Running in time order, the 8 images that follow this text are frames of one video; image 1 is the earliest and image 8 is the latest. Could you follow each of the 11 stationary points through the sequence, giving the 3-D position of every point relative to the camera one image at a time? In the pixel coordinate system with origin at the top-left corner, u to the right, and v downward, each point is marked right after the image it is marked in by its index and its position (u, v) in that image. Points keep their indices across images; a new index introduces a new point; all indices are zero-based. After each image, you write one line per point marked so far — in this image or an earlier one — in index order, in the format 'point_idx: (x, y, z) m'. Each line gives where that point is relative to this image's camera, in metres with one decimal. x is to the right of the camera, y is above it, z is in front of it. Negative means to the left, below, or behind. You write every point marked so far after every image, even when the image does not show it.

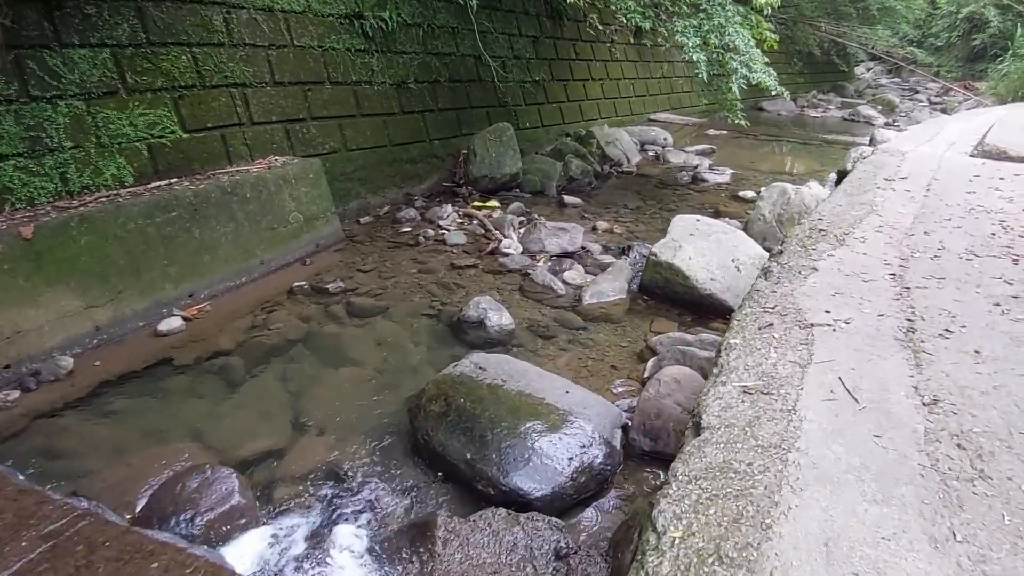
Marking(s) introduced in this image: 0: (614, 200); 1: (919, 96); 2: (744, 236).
0: (+0.7, +0.6, +4.7) m
1: (+8.0, +3.8, +13.7) m
2: (+1.1, +0.2, +3.2) m
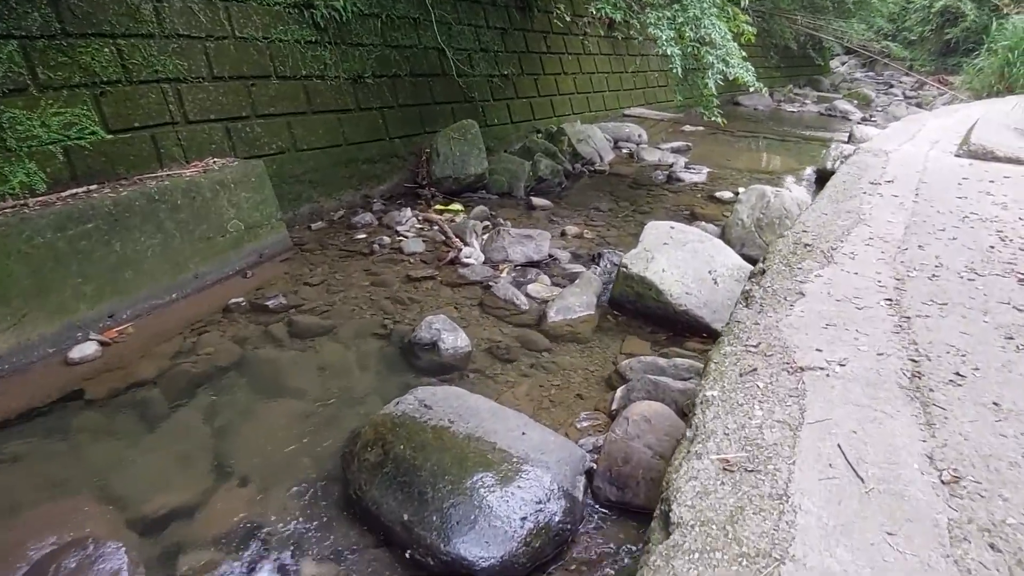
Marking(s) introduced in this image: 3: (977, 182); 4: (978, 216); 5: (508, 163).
0: (+0.5, +0.5, +4.5) m
1: (+7.5, +3.9, +13.6) m
2: (+0.9, +0.2, +2.9) m
3: (+2.1, +0.5, +3.1) m
4: (+1.7, +0.3, +2.5) m
5: (0.0, +0.8, +4.6) m
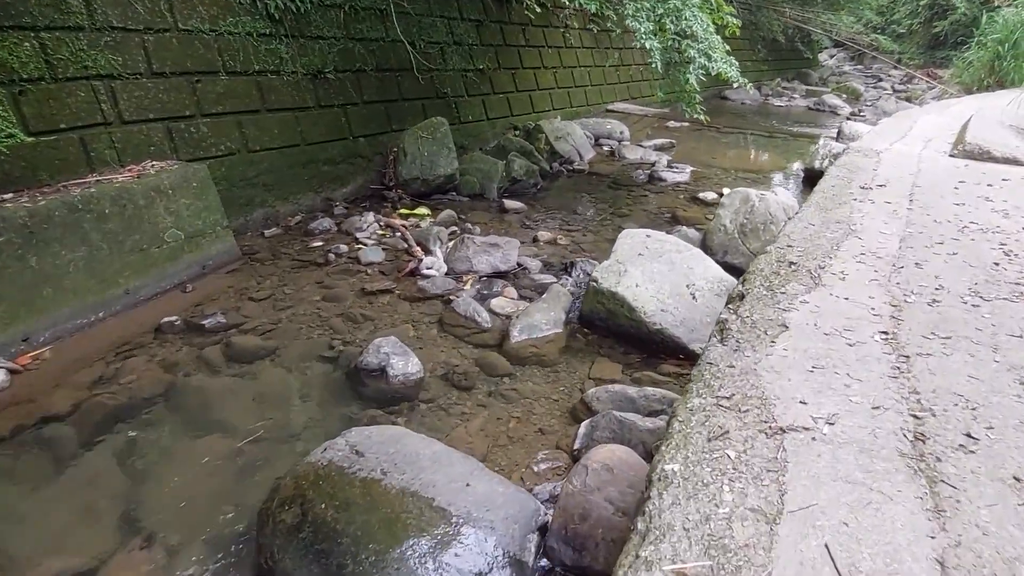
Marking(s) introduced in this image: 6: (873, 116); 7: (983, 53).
0: (+0.3, +0.5, +4.2) m
1: (+7.2, +3.9, +13.4) m
2: (+0.7, +0.1, +2.7) m
3: (+1.9, +0.4, +2.9) m
4: (+1.6, +0.2, +2.3) m
5: (-0.2, +0.8, +4.4) m
6: (+4.6, +2.2, +8.9) m
7: (+6.4, +3.2, +9.5) m
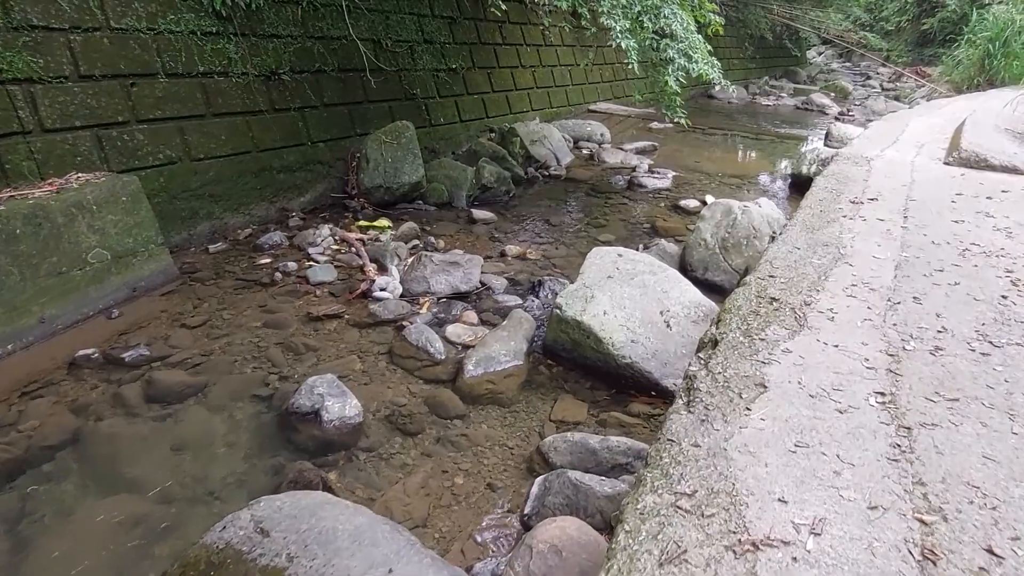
0: (+0.1, +0.4, +4.0) m
1: (+6.9, +3.9, +13.3) m
2: (+0.6, 0.0, +2.5) m
3: (+1.8, +0.3, +2.7) m
4: (+1.4, +0.1, +2.1) m
5: (-0.4, +0.7, +4.1) m
6: (+4.4, +2.1, +8.7) m
7: (+6.2, +3.2, +9.3) m
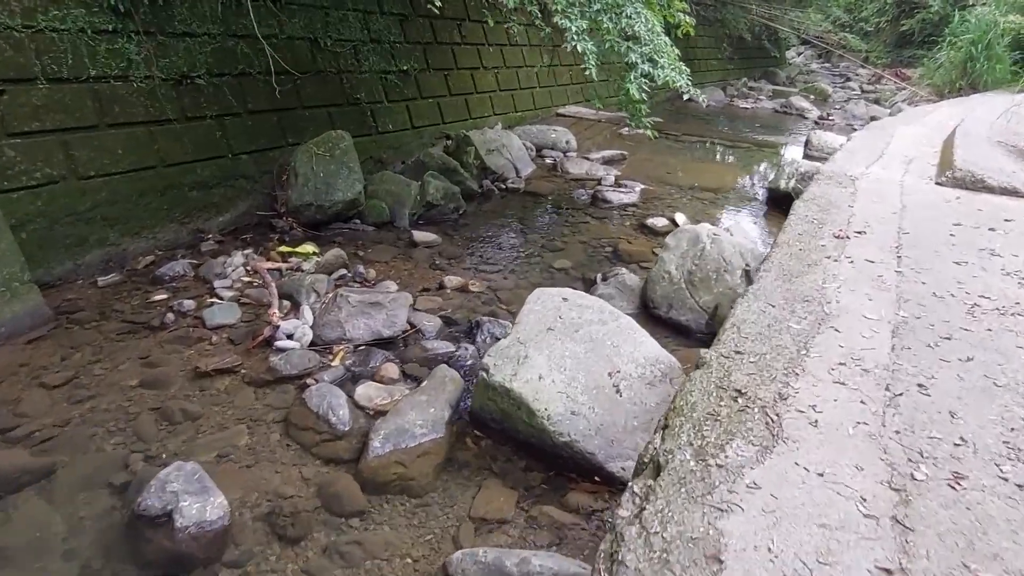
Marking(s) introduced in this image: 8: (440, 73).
0: (-0.1, +0.3, +3.6) m
1: (+6.3, +3.8, +13.0) m
2: (+0.4, -0.1, +2.1) m
3: (+1.5, +0.2, +2.3) m
4: (+1.2, 0.0, +1.7) m
5: (-0.6, +0.6, +3.7) m
6: (+4.0, +2.0, +8.4) m
7: (+5.7, +3.0, +9.0) m
8: (-0.5, +1.6, +5.1) m
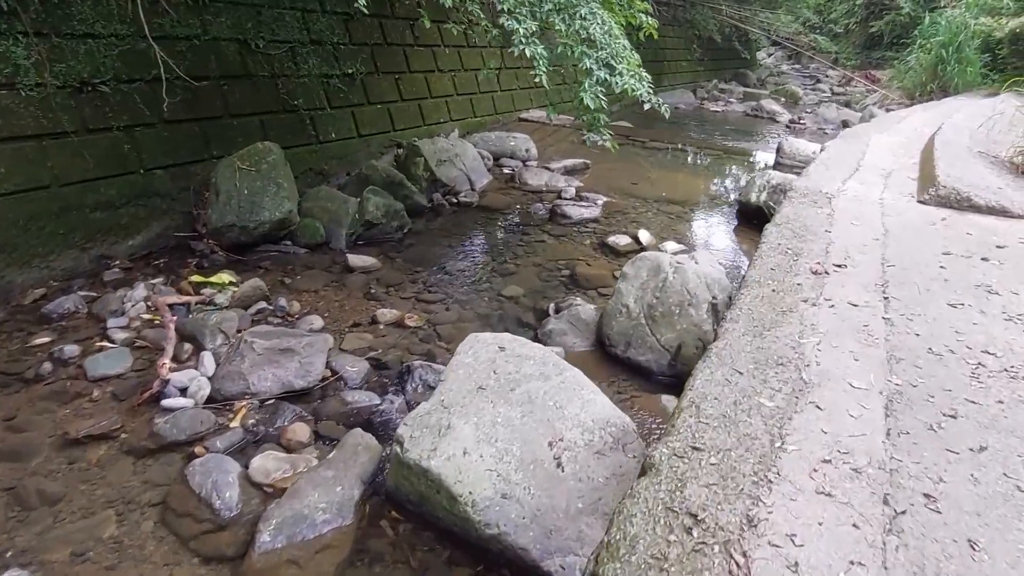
0: (-0.4, +0.1, +3.3) m
1: (+5.7, +3.8, +12.9) m
2: (+0.2, -0.2, +1.8) m
3: (+1.3, +0.1, +2.0) m
4: (+1.0, -0.1, +1.4) m
5: (-0.9, +0.4, +3.4) m
6: (+3.5, +1.9, +8.2) m
7: (+5.3, +3.0, +8.9) m
8: (-0.8, +1.5, +4.8) m
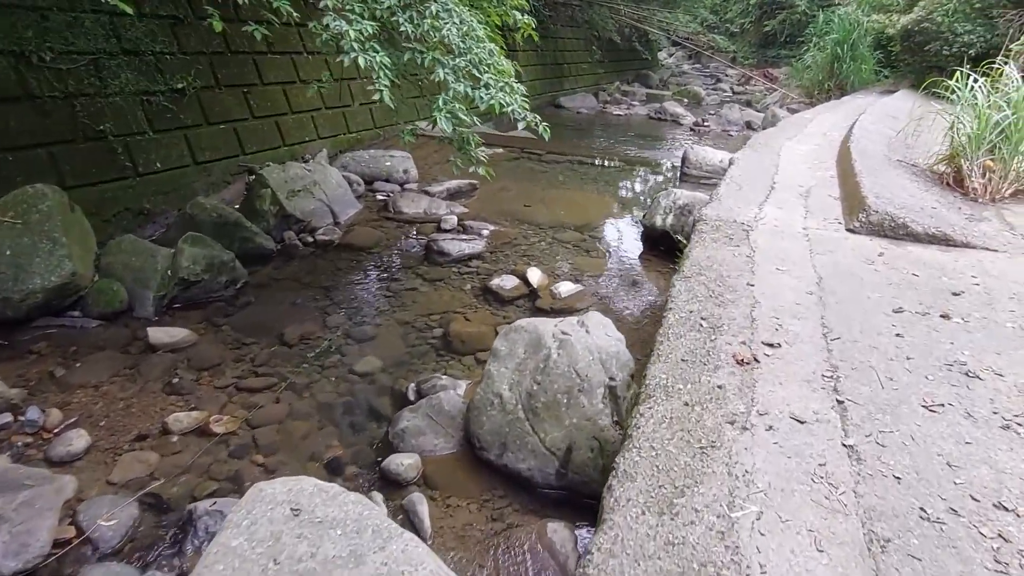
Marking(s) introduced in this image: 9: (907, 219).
0: (-0.9, -0.1, +2.6) m
1: (+3.9, +3.8, +12.9) m
2: (-0.2, -0.5, +1.2) m
3: (+0.9, -0.1, +1.6) m
4: (+0.7, -0.3, +0.9) m
5: (-1.4, +0.1, +2.7) m
6: (+2.3, +1.8, +7.9) m
7: (+3.9, +3.0, +8.8) m
8: (-1.6, +1.2, +4.1) m
9: (+1.3, +0.2, +2.2) m
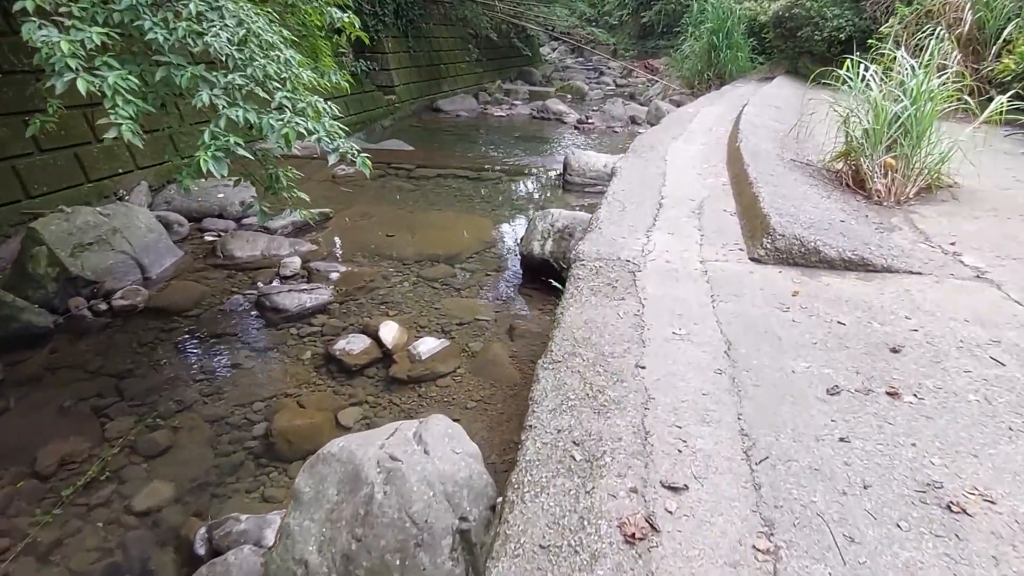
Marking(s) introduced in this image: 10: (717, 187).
0: (-1.3, -0.4, +1.9) m
1: (+1.7, +3.8, +12.7) m
2: (-0.4, -0.7, +0.6) m
3: (+0.6, -0.2, +1.2) m
4: (+0.5, -0.5, +0.5) m
5: (-1.9, -0.2, +1.9) m
6: (+1.0, +1.8, +7.6) m
7: (+2.3, +3.1, +8.7) m
8: (-2.3, +0.8, +3.3) m
9: (+0.8, +0.1, +1.9) m
10: (+0.8, +0.4, +2.7) m
